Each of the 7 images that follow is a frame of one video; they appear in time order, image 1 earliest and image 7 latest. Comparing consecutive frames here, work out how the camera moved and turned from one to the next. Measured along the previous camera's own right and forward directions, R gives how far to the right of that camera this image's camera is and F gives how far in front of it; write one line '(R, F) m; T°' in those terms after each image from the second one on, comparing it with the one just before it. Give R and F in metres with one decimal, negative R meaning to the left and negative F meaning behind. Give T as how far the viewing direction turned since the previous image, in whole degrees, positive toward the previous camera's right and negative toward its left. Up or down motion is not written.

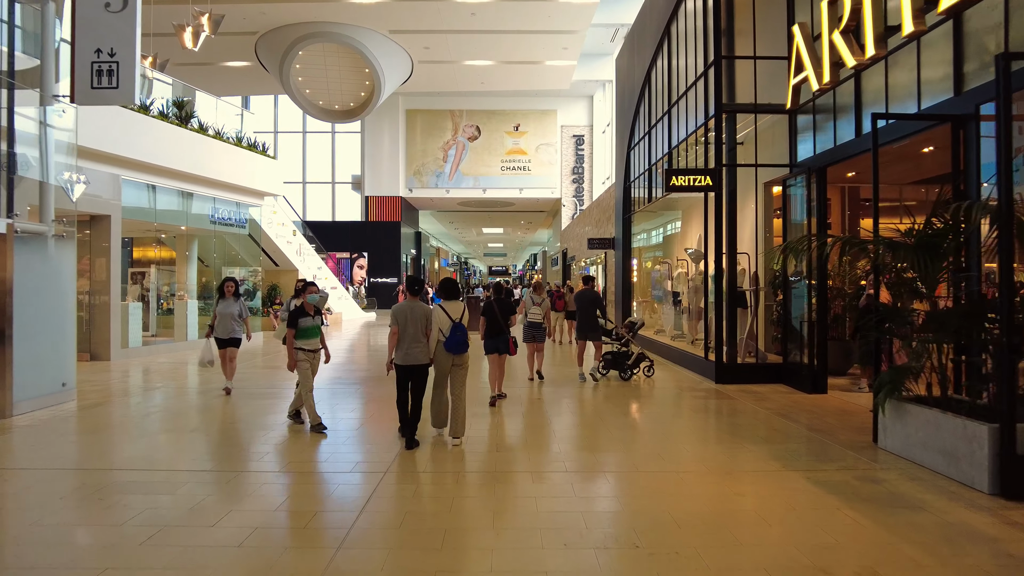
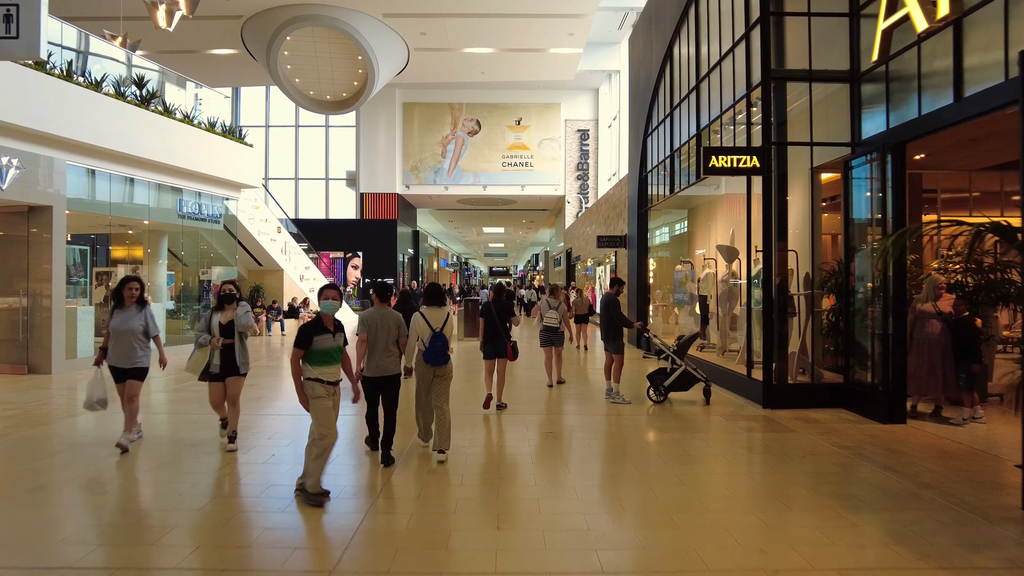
(0.0, +1.3) m; 0°
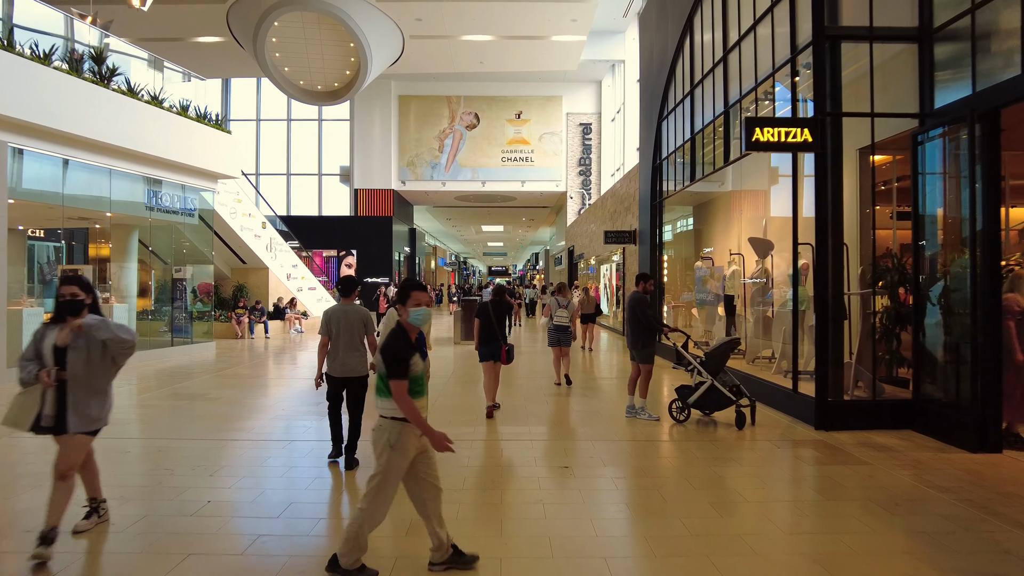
(0.0, +1.0) m; 0°
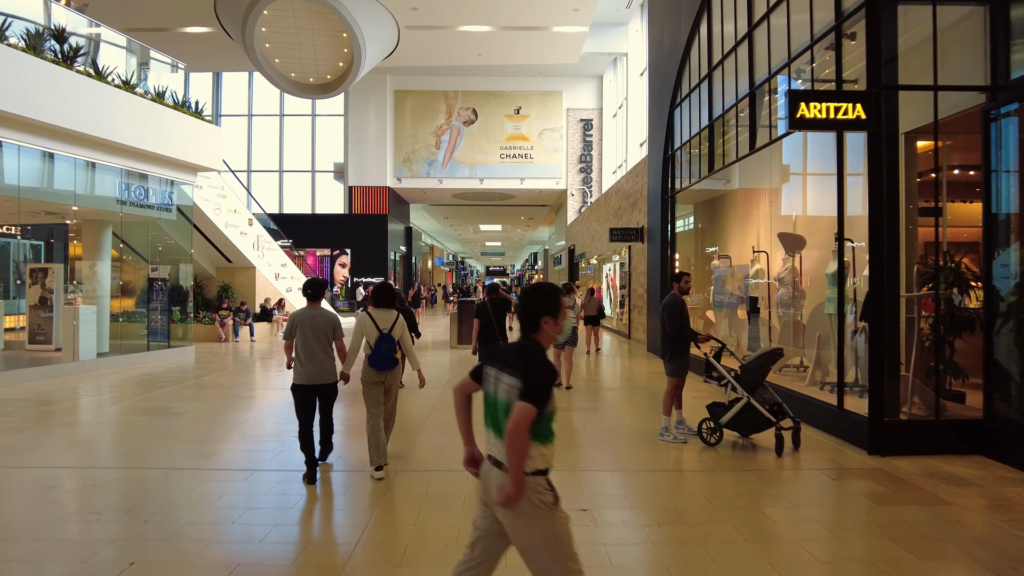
(0.0, +0.8) m; 0°
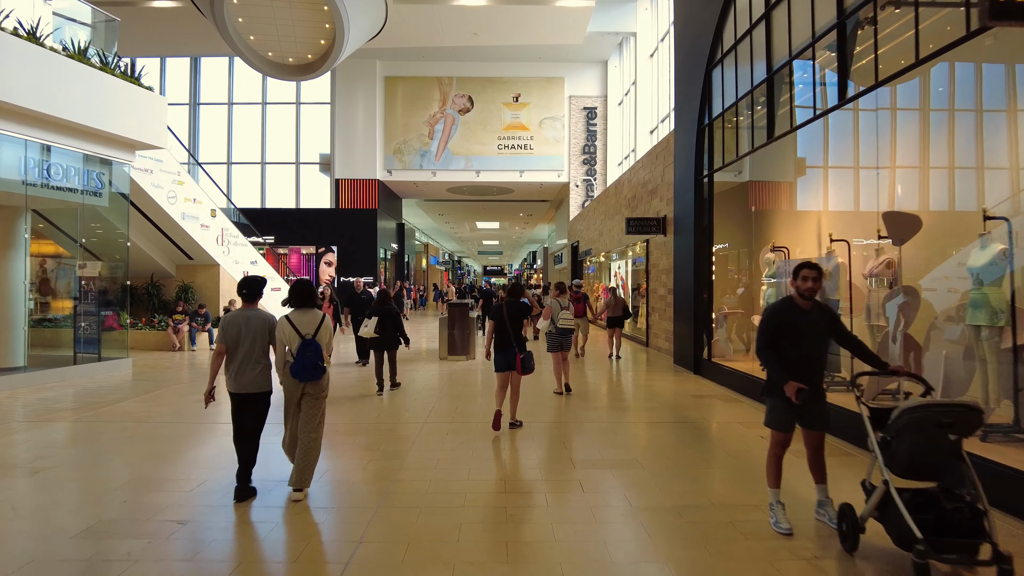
(0.0, +1.8) m; 0°
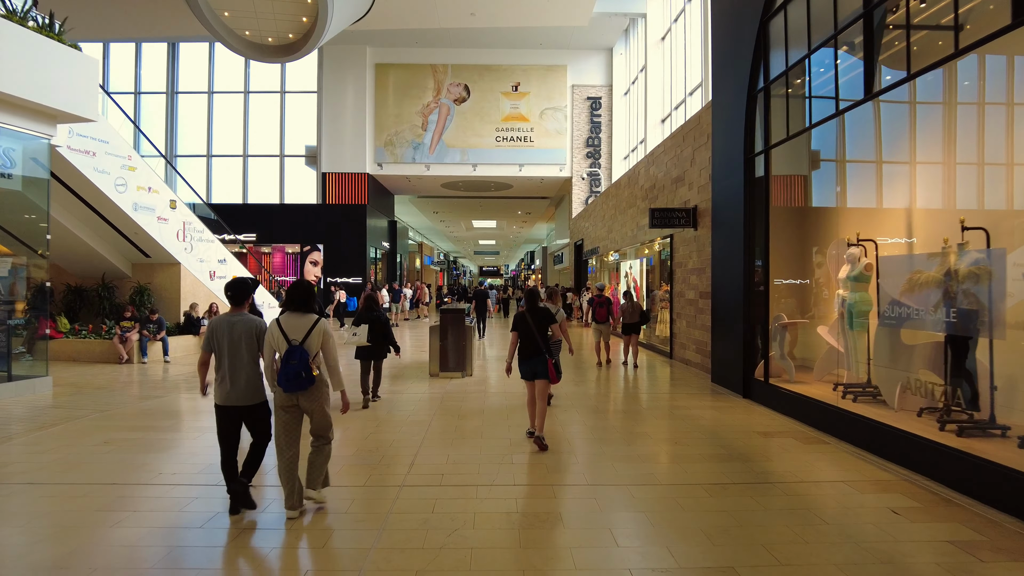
(-0.1, +1.6) m; 0°
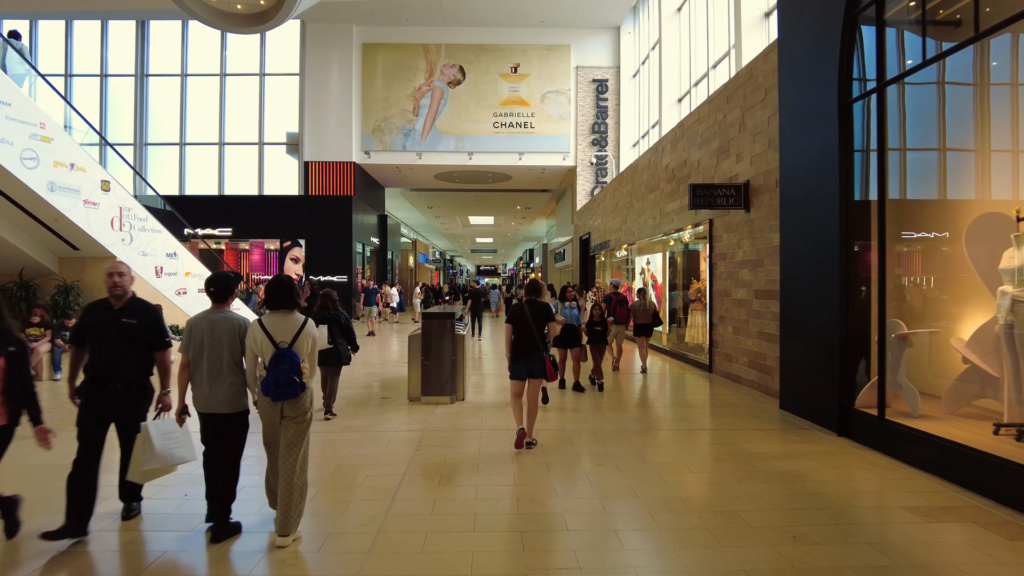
(-0.1, +2.0) m; 0°
